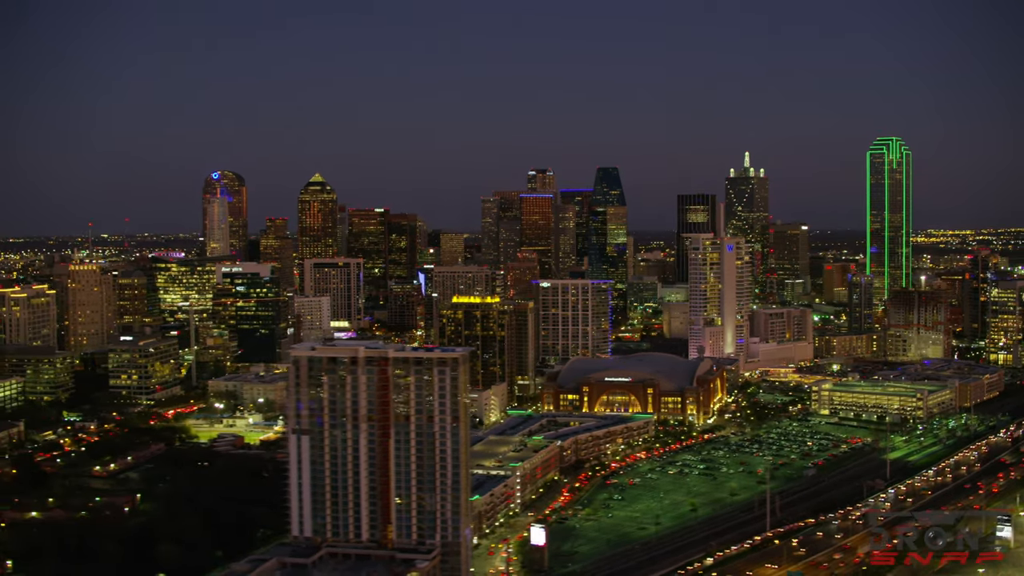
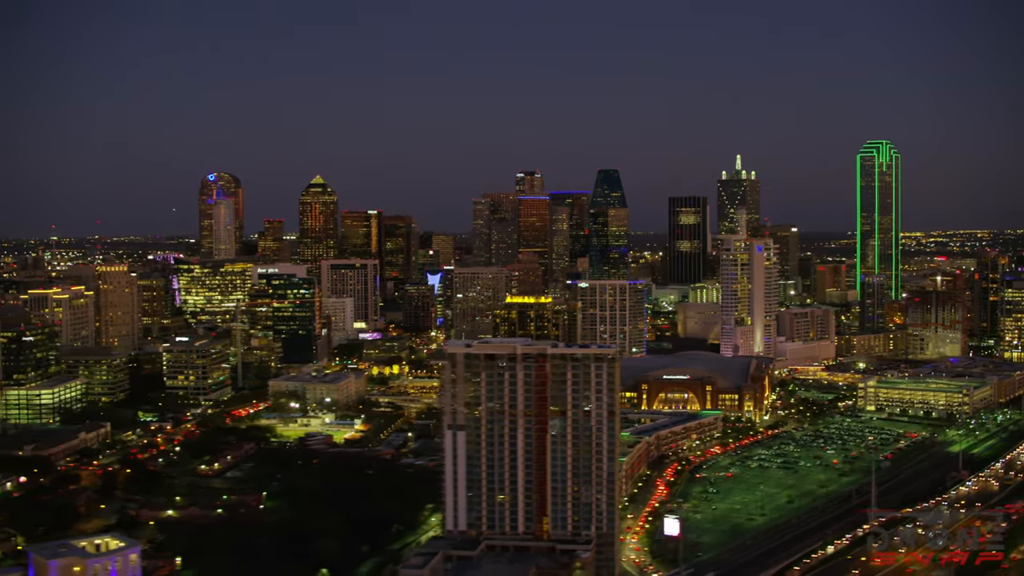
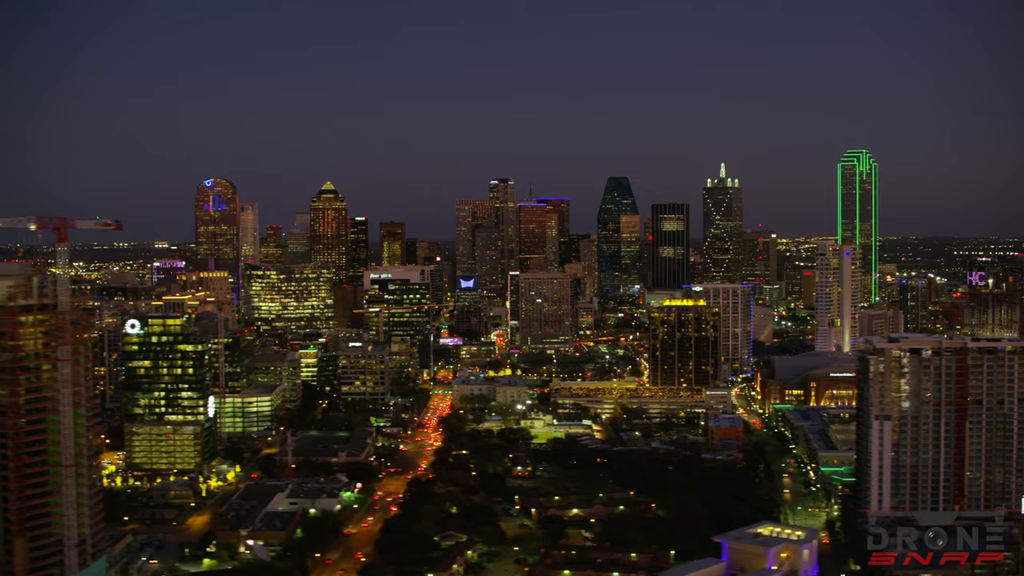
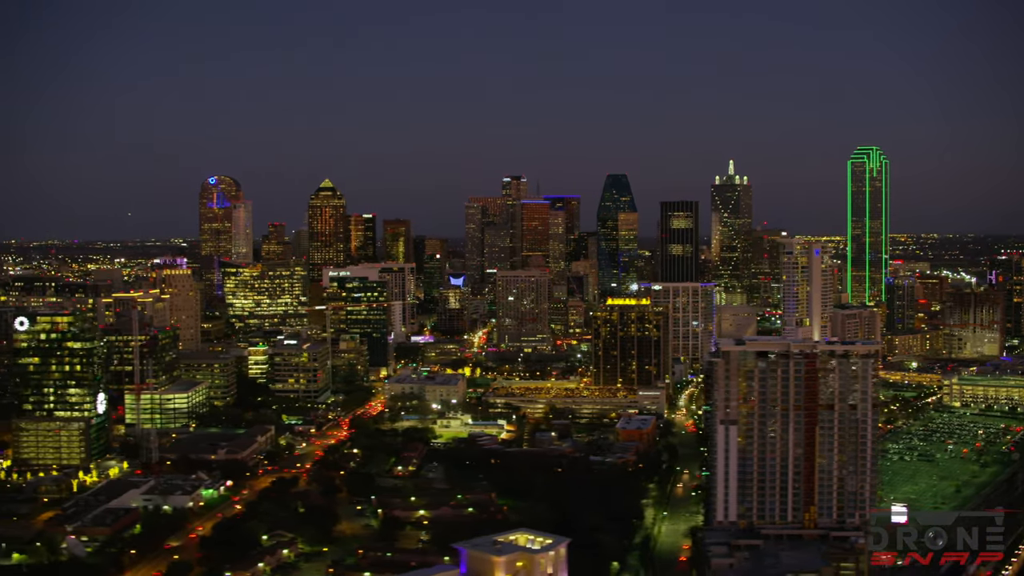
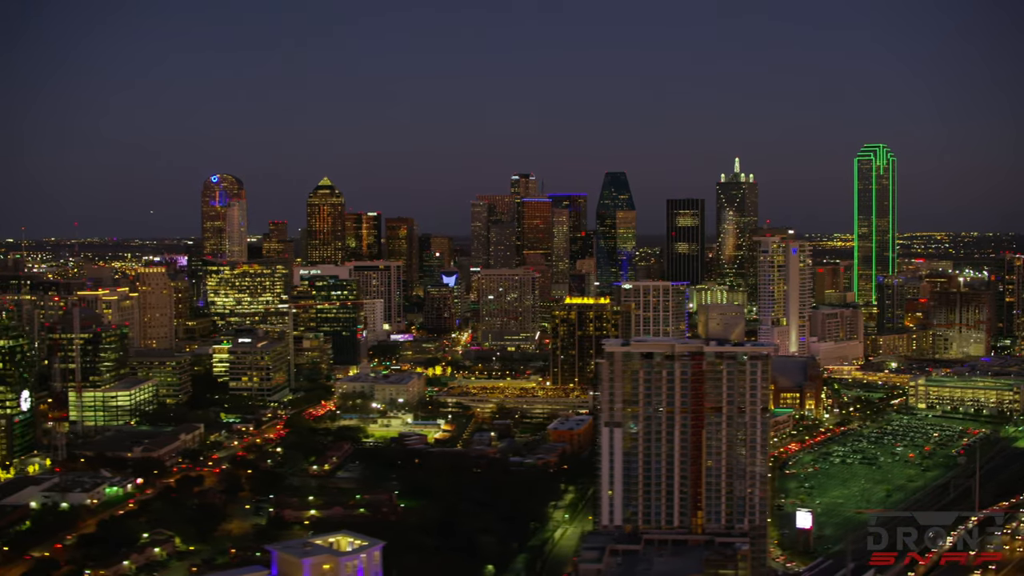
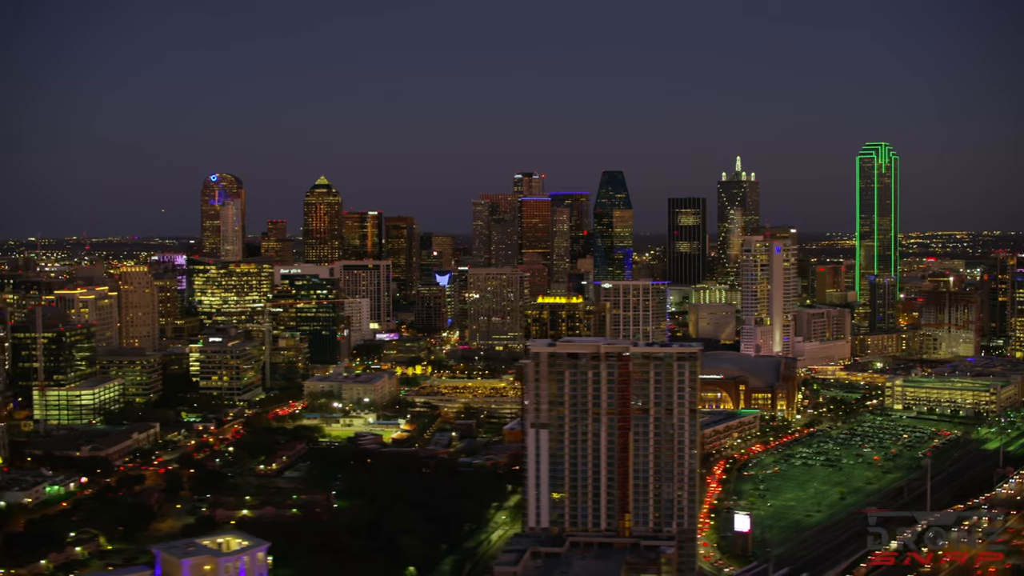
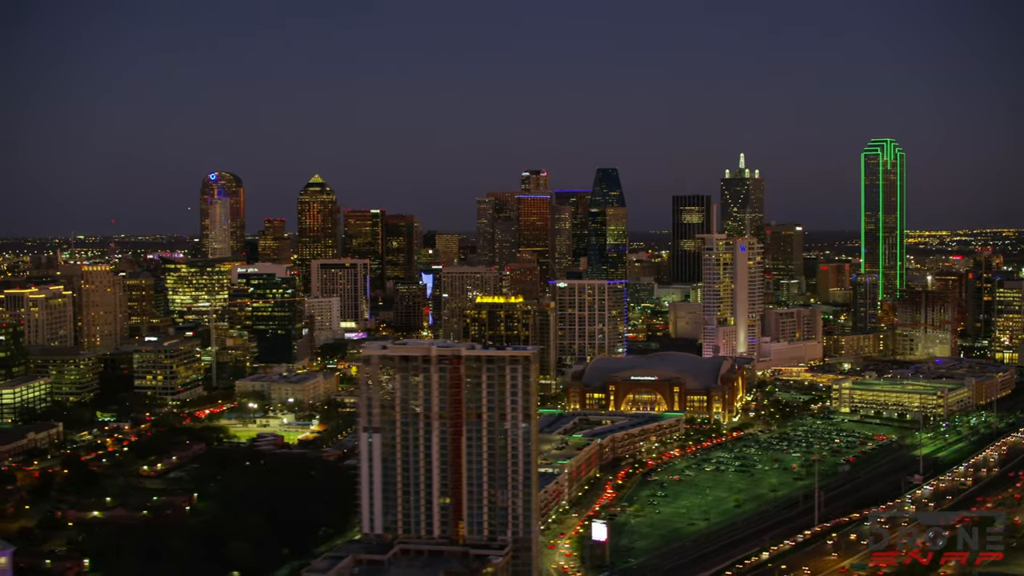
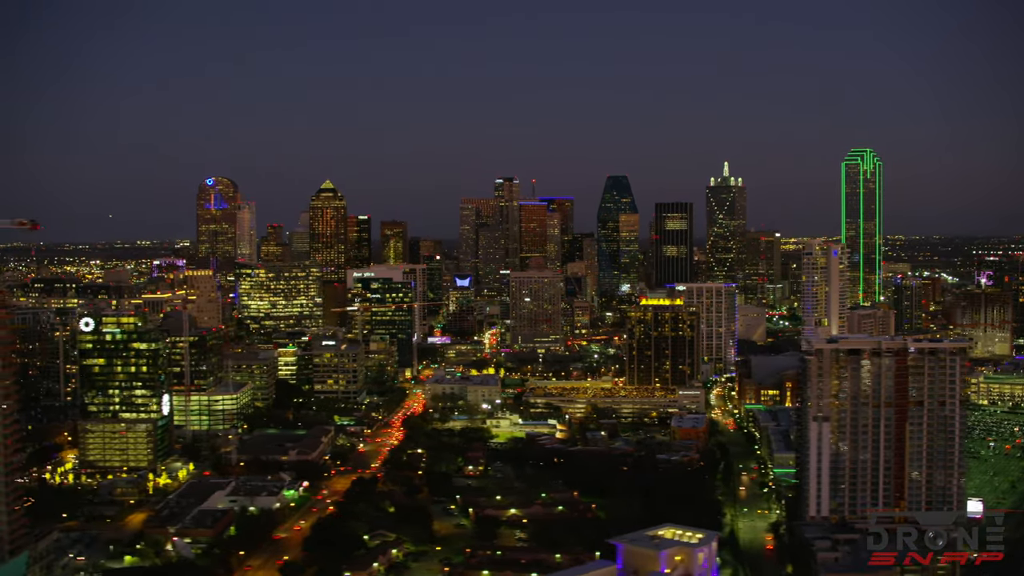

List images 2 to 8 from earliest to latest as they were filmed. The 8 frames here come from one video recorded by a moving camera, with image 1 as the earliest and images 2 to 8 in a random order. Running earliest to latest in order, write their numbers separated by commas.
7, 2, 6, 5, 4, 8, 3
